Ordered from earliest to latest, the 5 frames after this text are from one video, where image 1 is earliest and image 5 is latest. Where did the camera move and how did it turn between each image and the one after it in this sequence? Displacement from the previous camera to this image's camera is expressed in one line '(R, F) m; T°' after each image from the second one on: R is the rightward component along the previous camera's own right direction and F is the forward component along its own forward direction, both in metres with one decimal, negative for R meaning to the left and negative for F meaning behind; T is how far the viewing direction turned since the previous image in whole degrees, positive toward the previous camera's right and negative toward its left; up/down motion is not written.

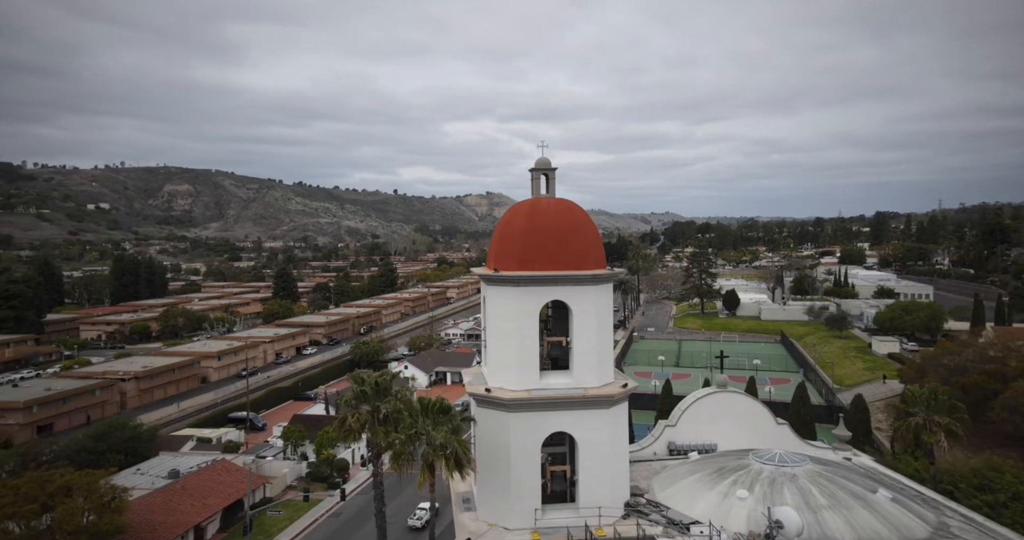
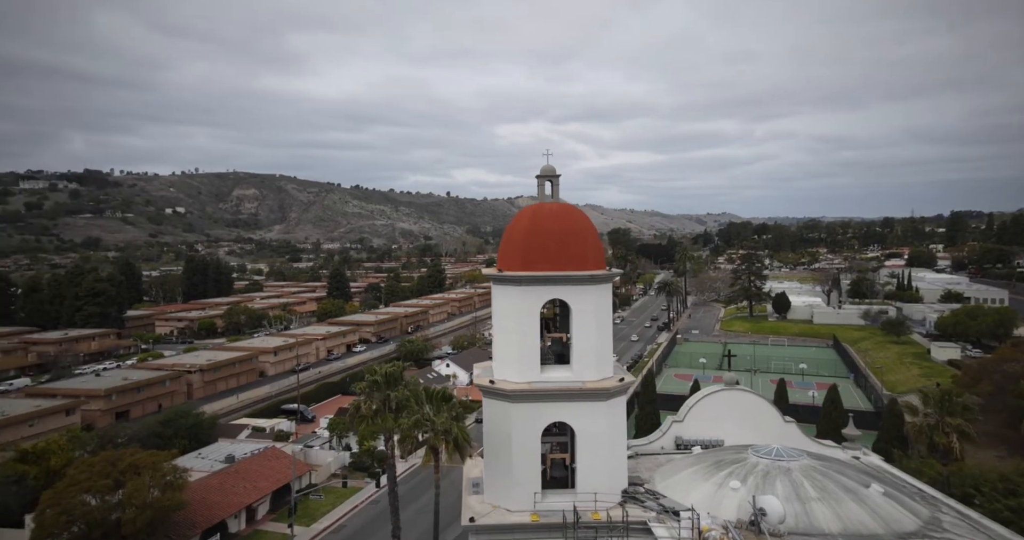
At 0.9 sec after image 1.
(+1.1, -1.3) m; -5°
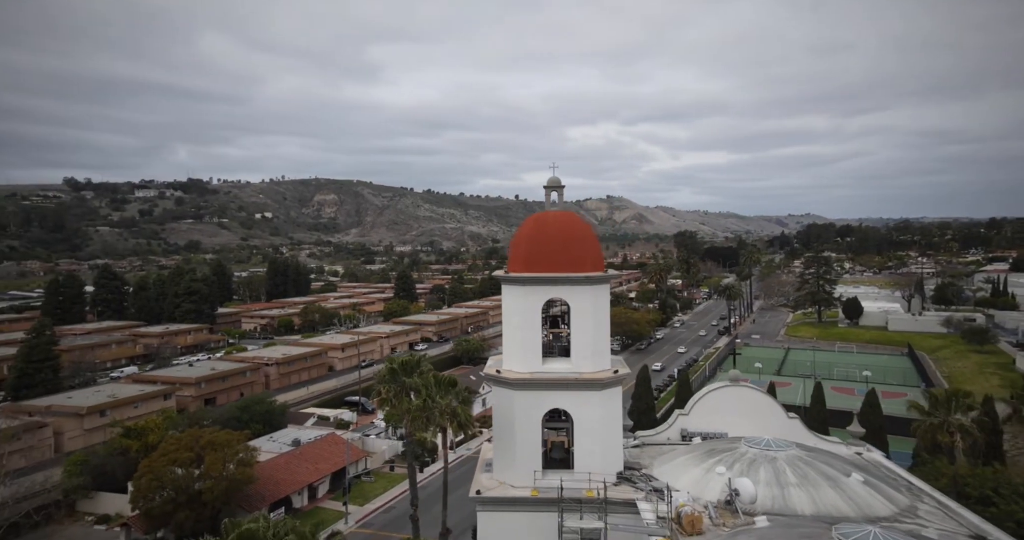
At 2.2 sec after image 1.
(+1.7, -2.0) m; -6°
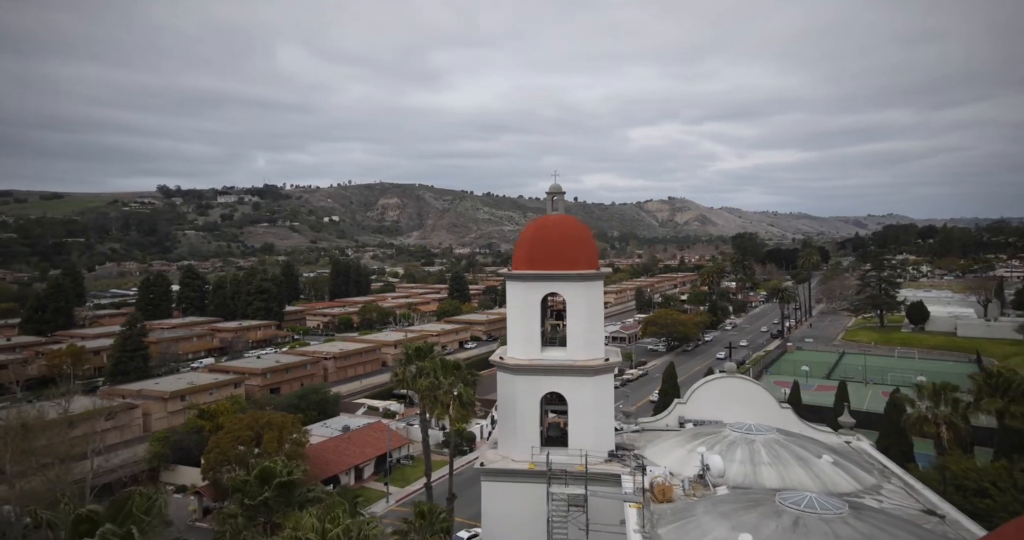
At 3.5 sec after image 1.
(+1.7, -2.3) m; -5°
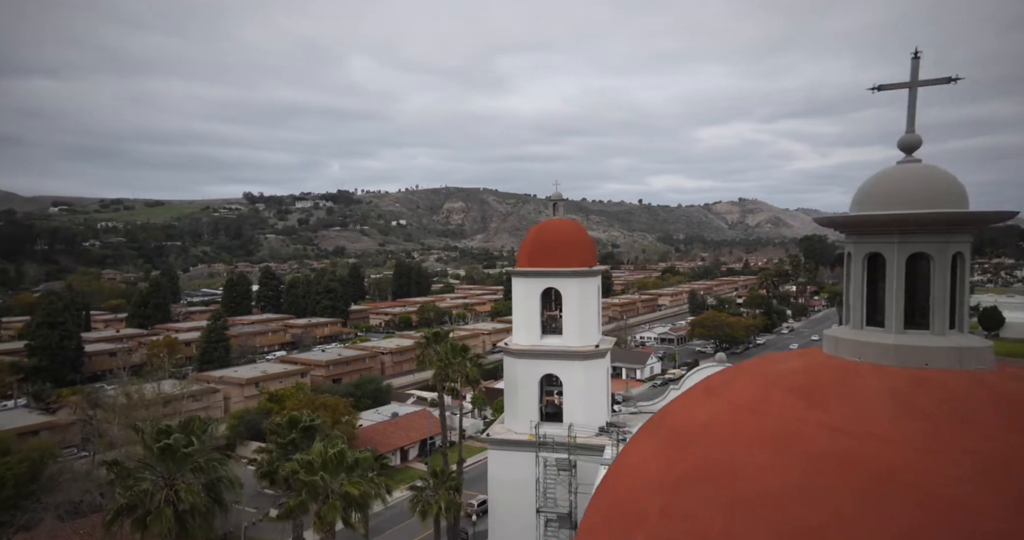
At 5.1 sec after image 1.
(+2.2, -3.2) m; -6°
